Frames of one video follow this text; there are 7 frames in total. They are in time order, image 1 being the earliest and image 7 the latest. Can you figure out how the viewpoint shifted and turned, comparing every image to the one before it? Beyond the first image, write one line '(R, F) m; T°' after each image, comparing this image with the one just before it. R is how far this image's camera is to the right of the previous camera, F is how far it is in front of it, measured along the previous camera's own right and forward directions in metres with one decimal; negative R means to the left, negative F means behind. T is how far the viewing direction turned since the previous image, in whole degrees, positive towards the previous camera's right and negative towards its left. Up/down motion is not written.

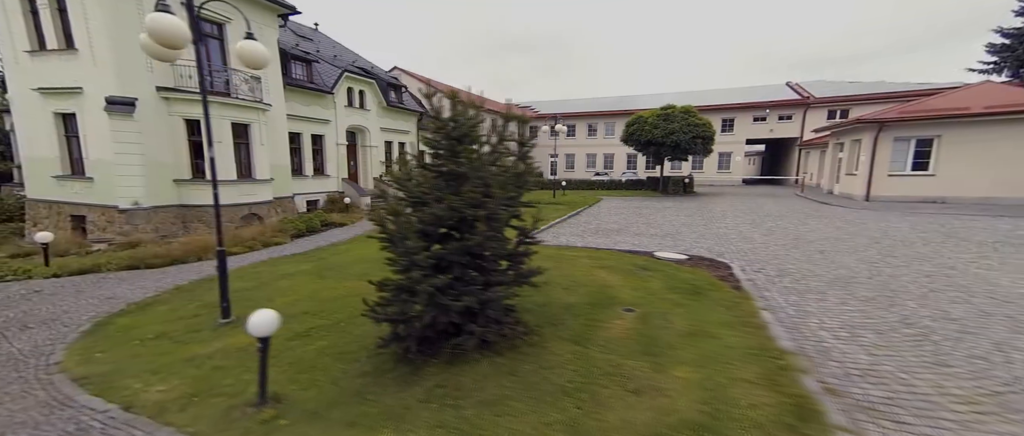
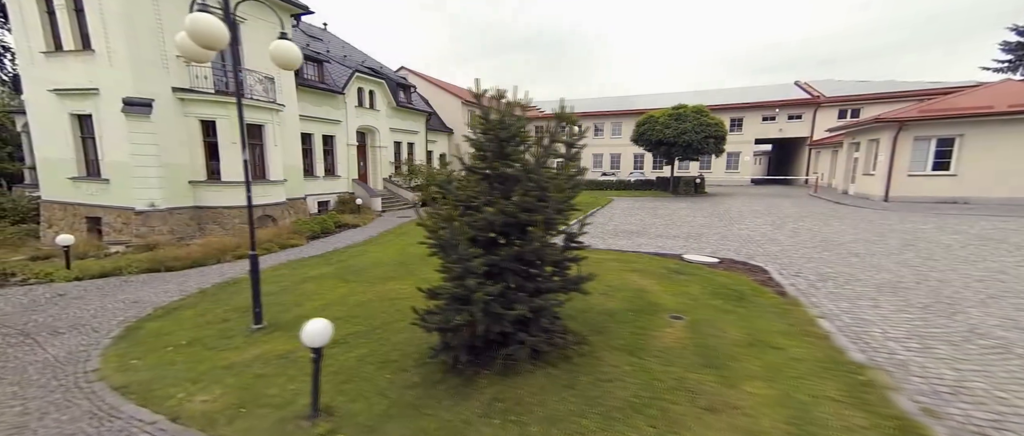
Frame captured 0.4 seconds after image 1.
(-0.4, +0.1) m; 0°
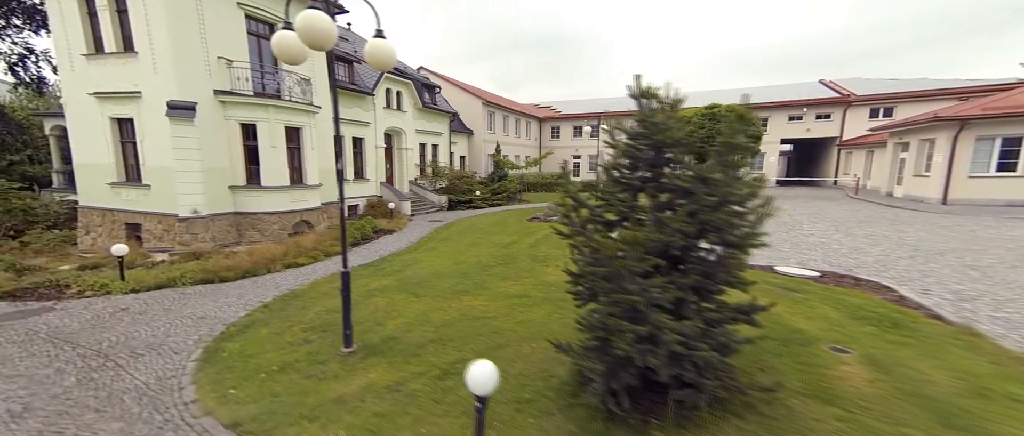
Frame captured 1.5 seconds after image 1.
(-1.2, +0.4) m; -1°
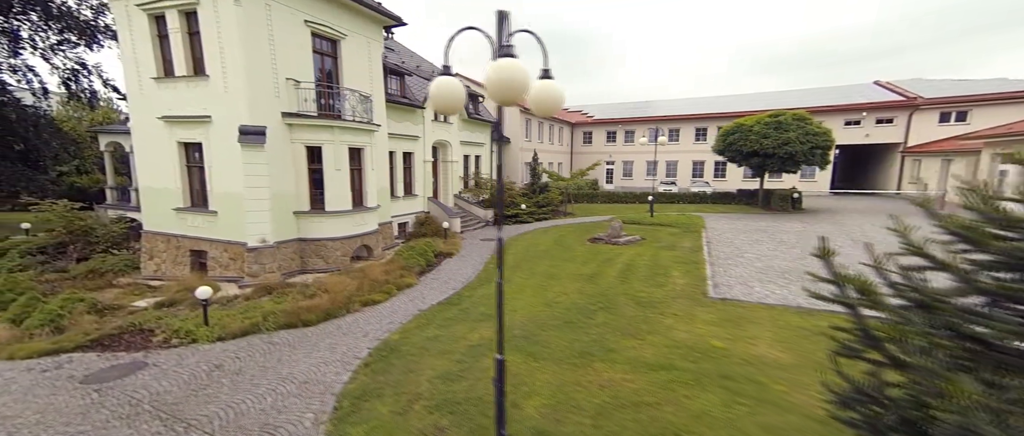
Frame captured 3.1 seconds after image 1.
(-1.6, +0.7) m; -3°
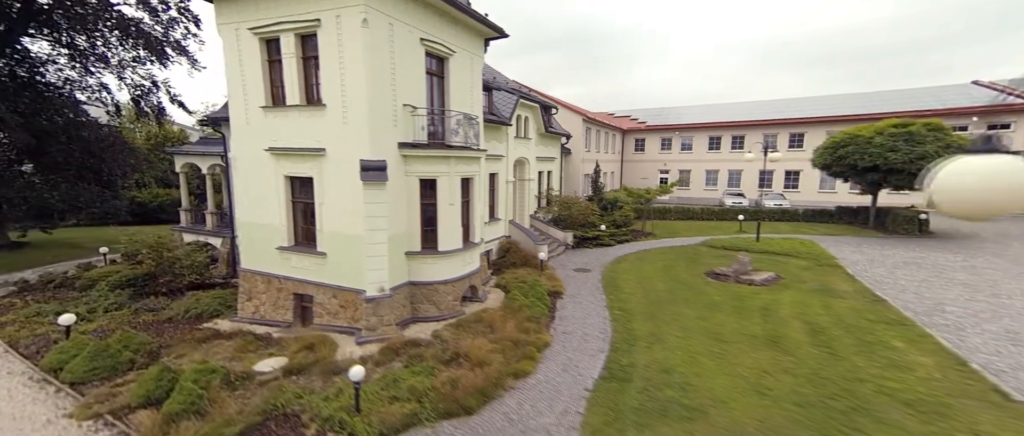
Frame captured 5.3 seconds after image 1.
(-2.9, +1.4) m; -4°
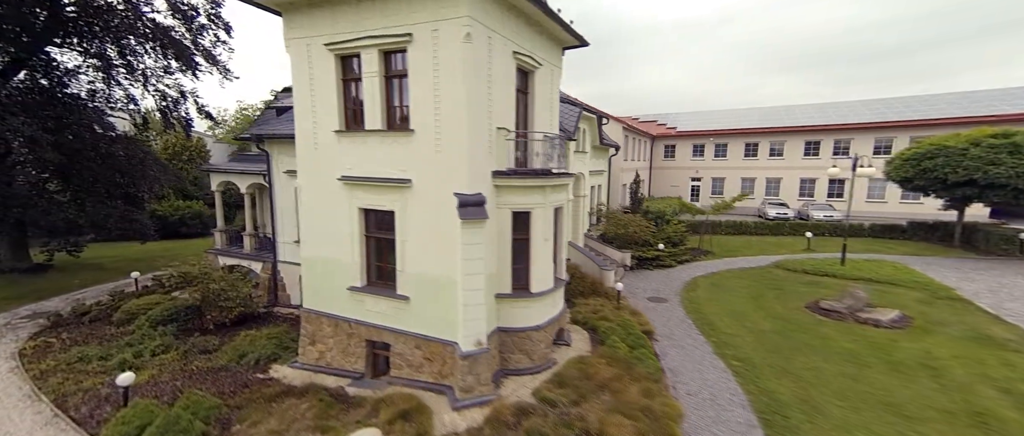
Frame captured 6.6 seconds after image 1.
(-2.3, +1.3) m; -1°
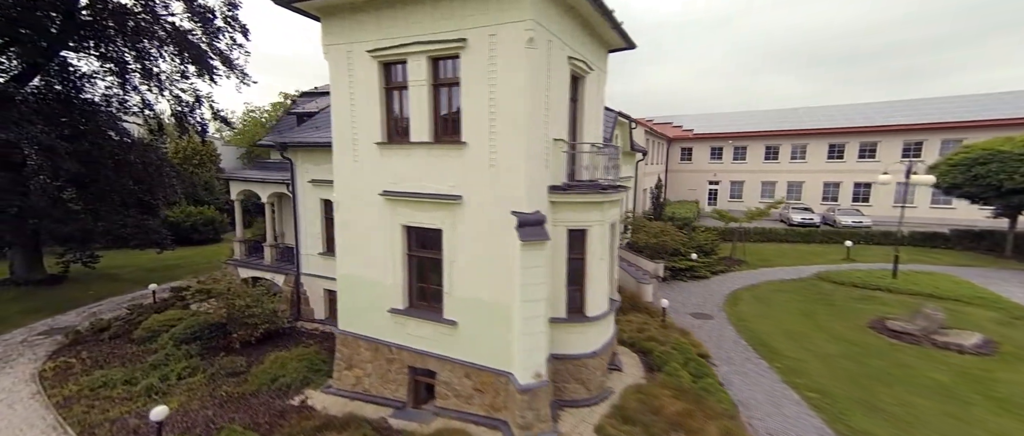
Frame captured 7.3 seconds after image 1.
(-1.1, +0.7) m; -1°
